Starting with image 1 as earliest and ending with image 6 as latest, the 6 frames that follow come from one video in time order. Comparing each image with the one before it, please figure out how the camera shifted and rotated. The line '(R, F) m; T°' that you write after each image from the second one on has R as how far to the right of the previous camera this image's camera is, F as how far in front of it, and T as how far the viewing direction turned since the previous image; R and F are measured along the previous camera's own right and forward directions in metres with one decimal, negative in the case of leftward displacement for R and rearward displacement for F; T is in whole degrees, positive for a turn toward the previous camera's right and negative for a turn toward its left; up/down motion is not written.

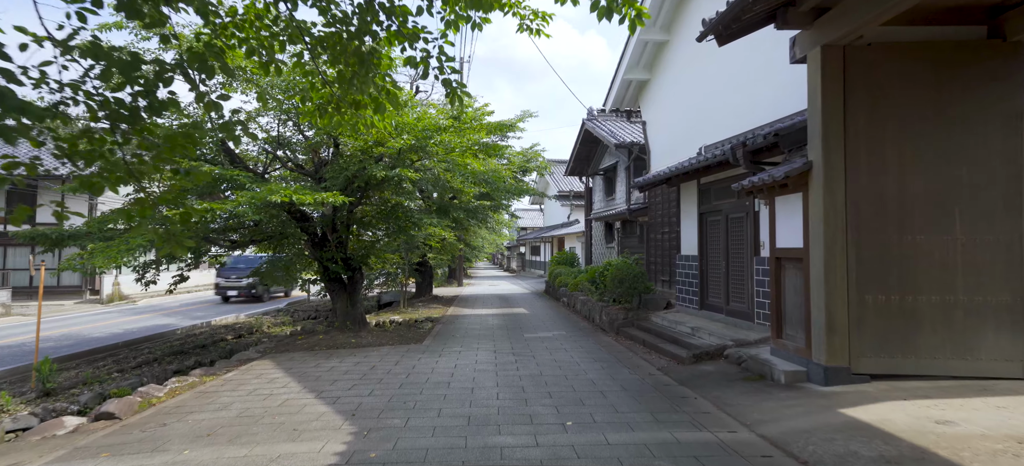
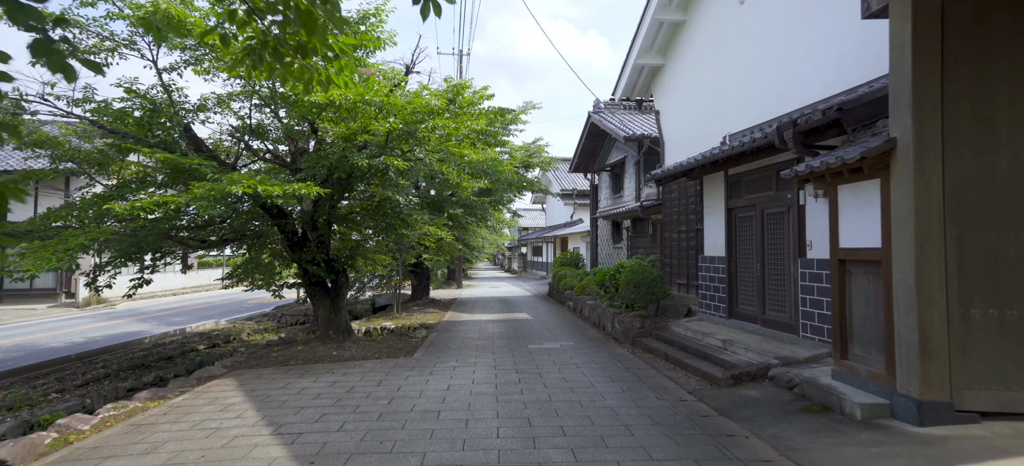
(0.0, +0.9) m; 0°
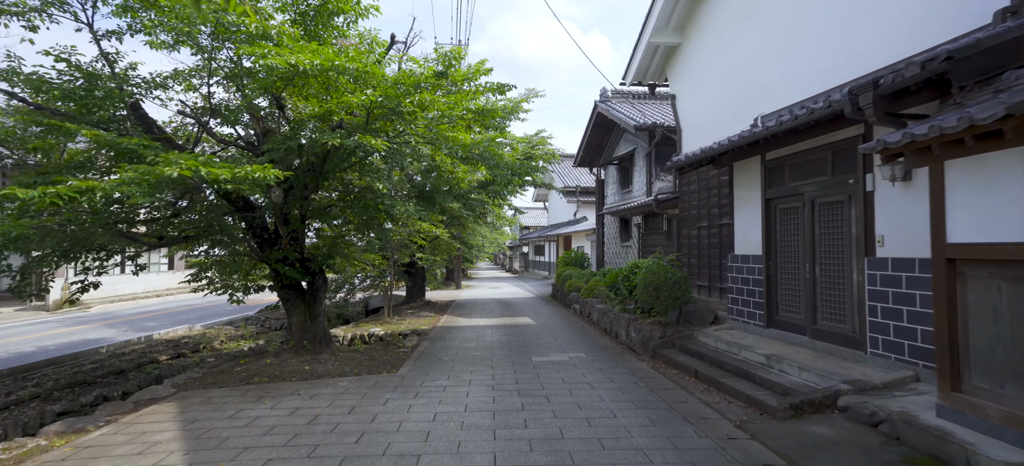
(0.0, +1.0) m; 0°
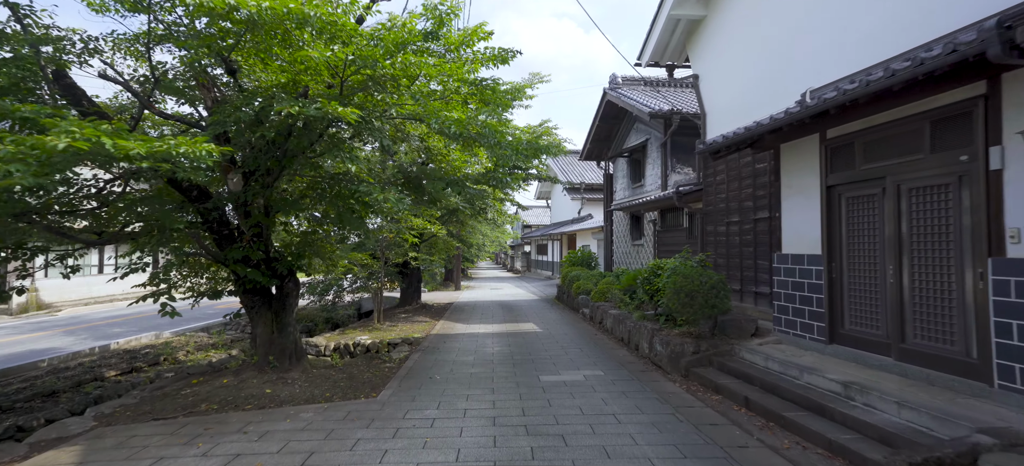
(0.0, +1.1) m; 0°
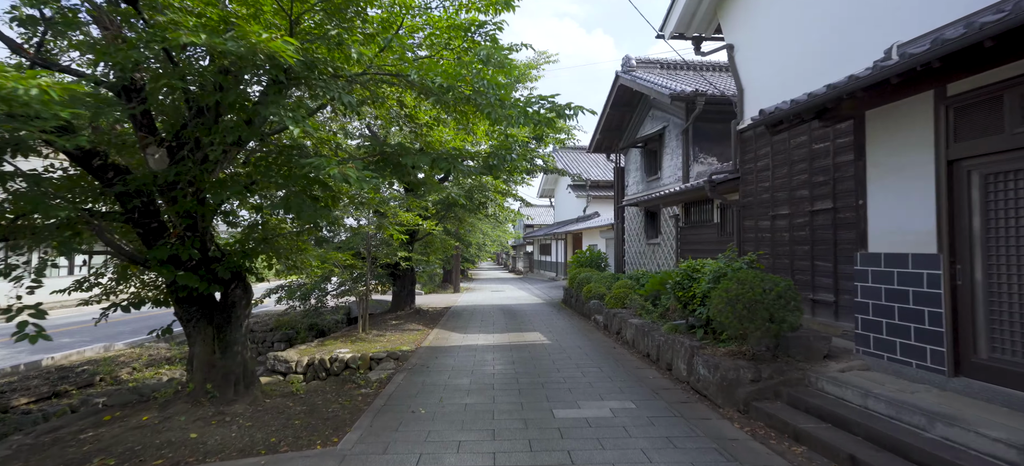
(0.0, +1.3) m; 0°
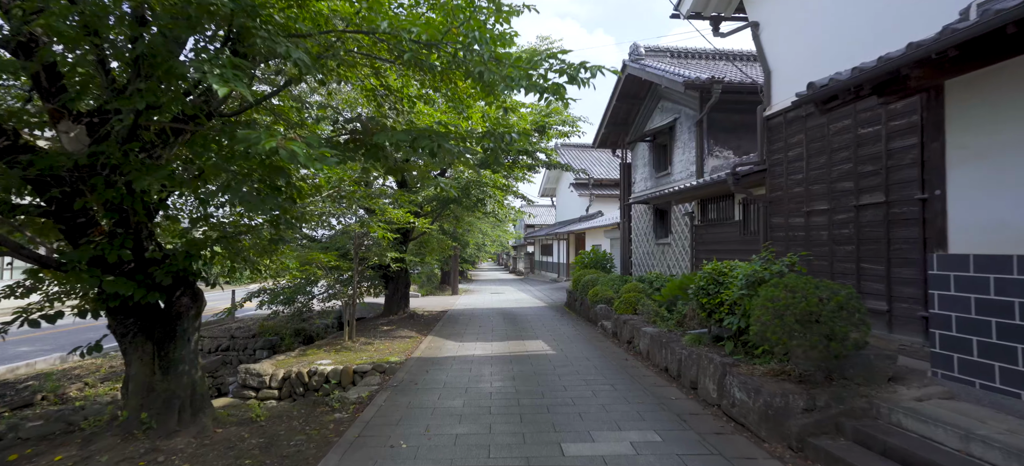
(0.0, +0.8) m; 0°
